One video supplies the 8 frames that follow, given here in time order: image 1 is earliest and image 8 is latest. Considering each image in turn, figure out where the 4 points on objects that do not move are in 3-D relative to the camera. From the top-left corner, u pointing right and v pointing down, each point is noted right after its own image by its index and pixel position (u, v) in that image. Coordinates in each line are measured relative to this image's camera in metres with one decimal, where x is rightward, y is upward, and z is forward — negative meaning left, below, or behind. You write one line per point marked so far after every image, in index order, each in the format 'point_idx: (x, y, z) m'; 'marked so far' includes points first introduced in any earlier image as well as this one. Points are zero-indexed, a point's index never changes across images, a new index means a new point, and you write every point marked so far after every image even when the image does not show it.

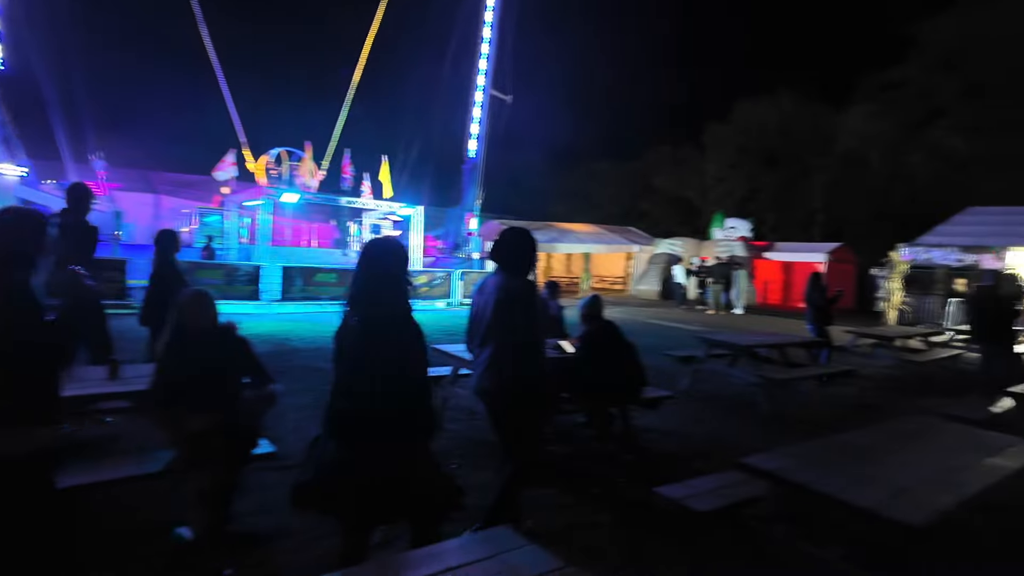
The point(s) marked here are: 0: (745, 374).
0: (+3.0, -1.1, +7.8) m
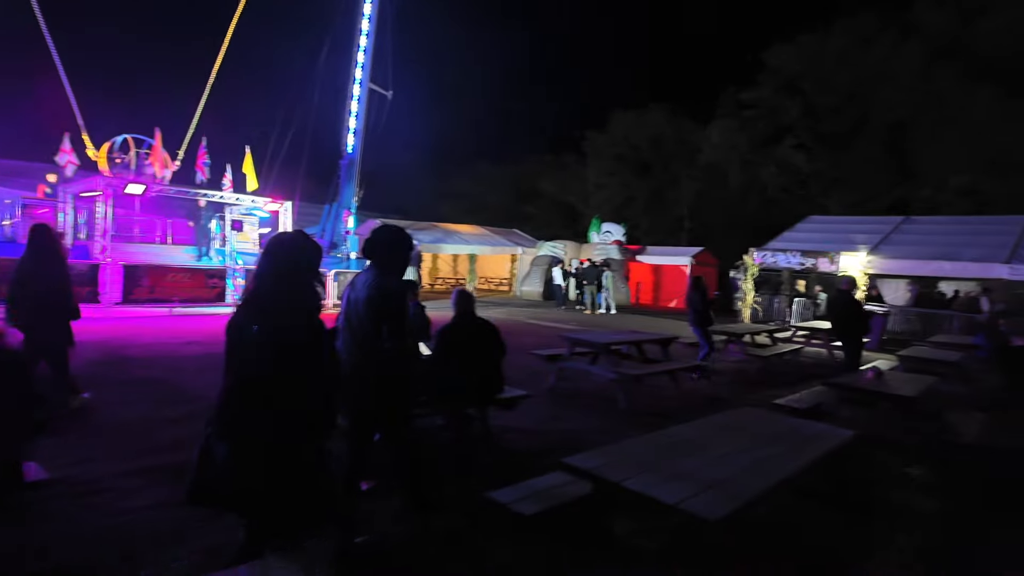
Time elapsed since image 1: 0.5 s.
0: (+1.2, -1.1, +8.0) m
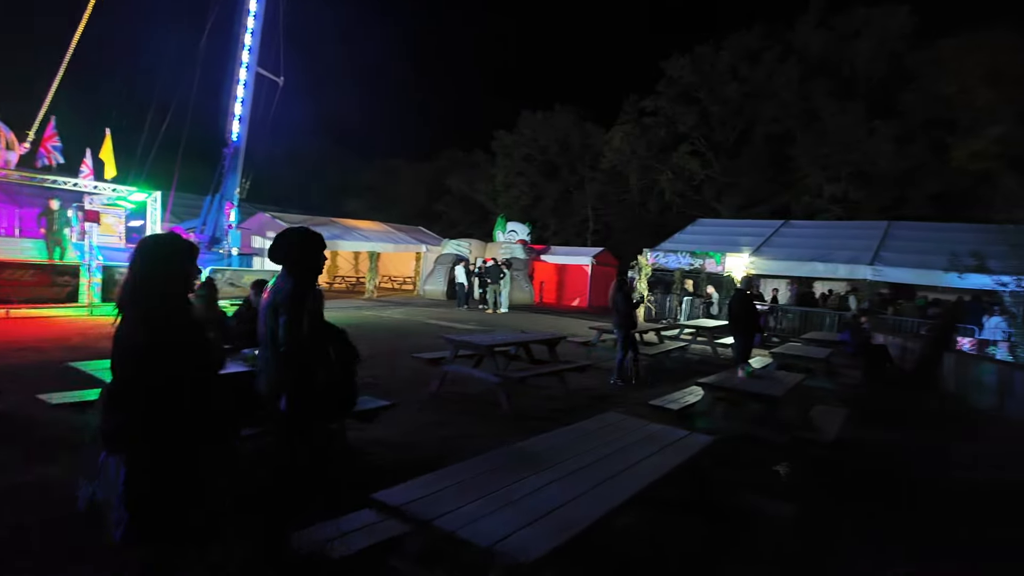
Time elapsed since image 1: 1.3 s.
0: (-0.3, -1.1, +7.6) m
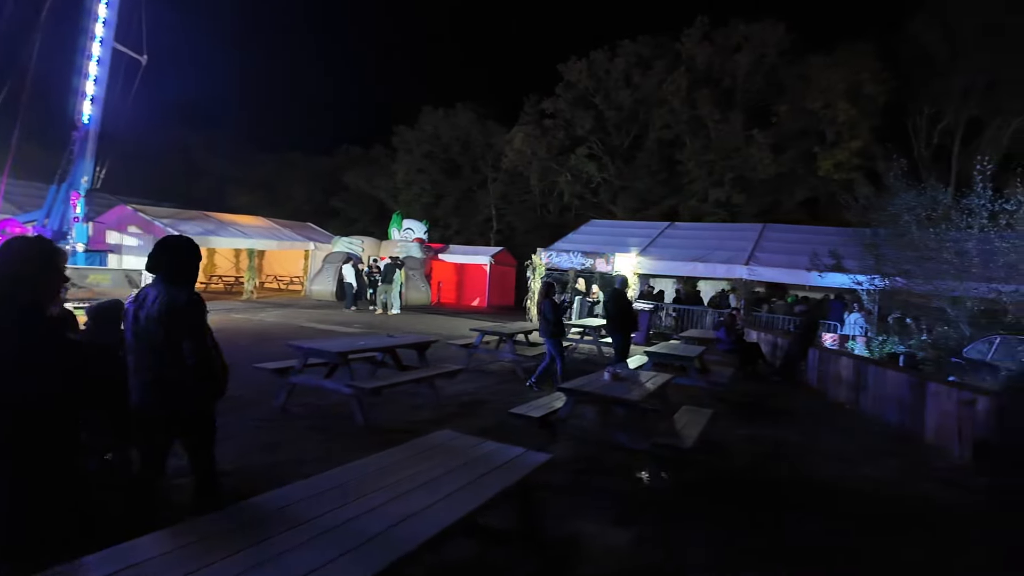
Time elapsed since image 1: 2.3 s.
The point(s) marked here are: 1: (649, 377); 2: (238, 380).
0: (-2.0, -1.1, +6.8) m
1: (+1.7, -1.1, +7.6) m
2: (-3.9, -1.3, +8.4) m
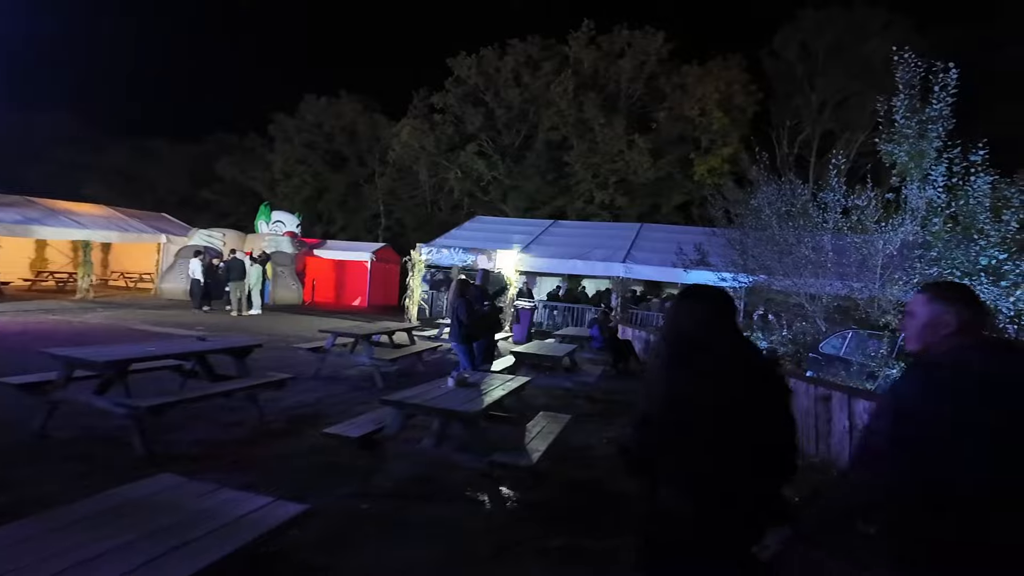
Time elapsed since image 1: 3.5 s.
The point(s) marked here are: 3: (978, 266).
0: (-3.6, -1.0, +5.4) m
1: (-0.1, -1.1, +6.8) m
2: (-5.8, -1.2, +6.6) m
3: (+6.2, +0.3, +7.9) m
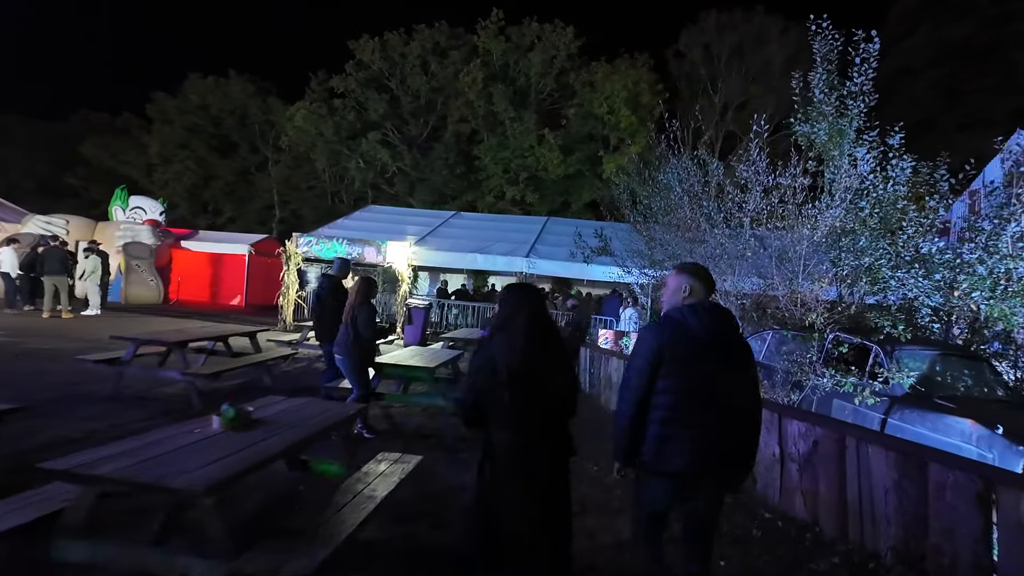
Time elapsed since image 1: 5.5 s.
0: (-4.8, -1.0, +3.0) m
1: (-1.5, -1.0, +5.0) m
2: (-7.1, -1.1, +3.9) m
3: (+4.6, +0.4, +6.9) m
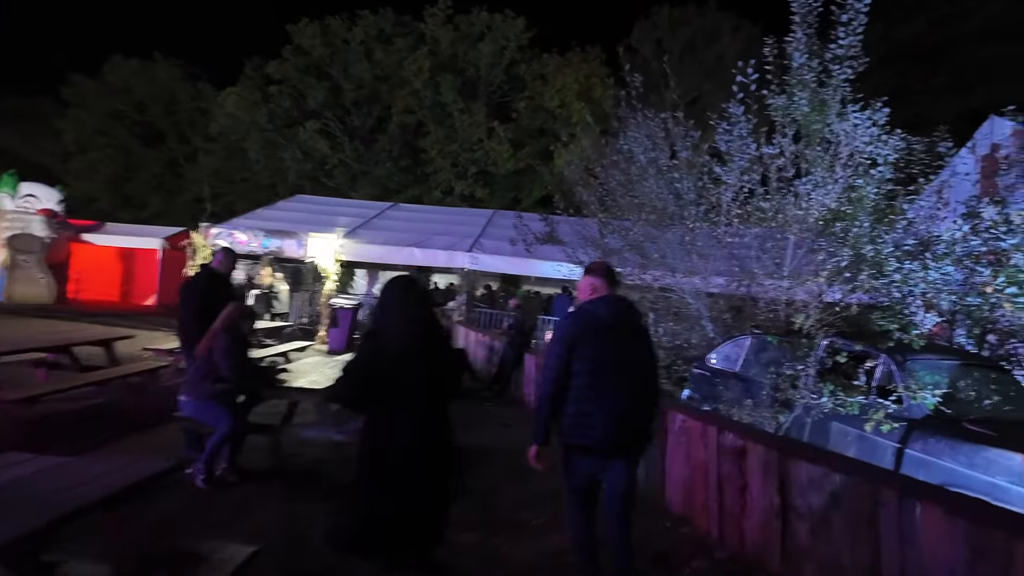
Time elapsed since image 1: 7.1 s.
0: (-5.2, -0.9, +1.1) m
1: (-2.0, -1.0, +3.3) m
2: (-7.6, -1.1, +1.8) m
3: (+3.8, +0.4, +5.7) m
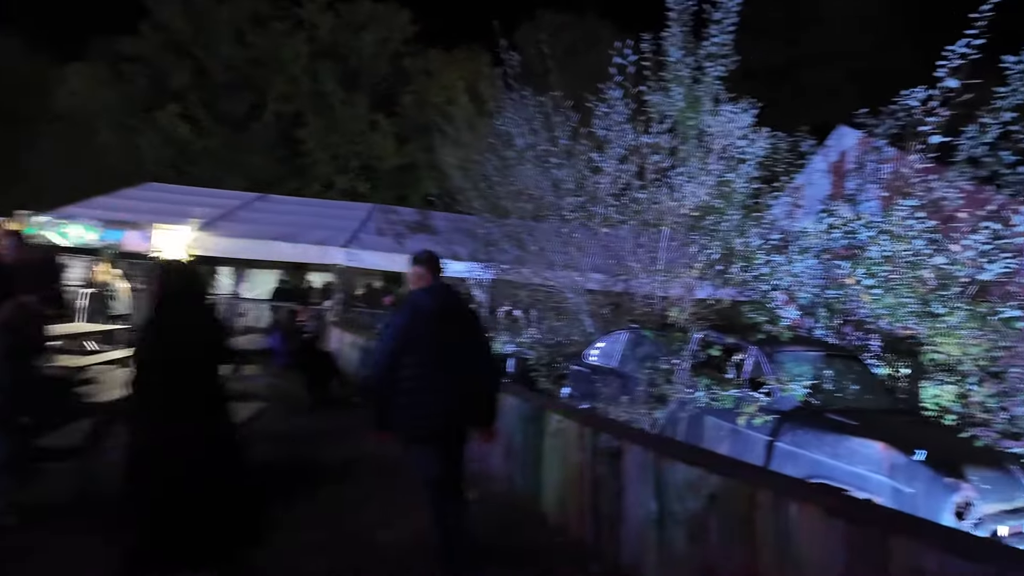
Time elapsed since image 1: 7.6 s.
0: (-5.4, -0.9, -0.4) m
1: (-2.7, -0.9, +2.3) m
2: (-7.9, -1.1, -0.2) m
3: (+2.6, +0.5, +5.8) m
